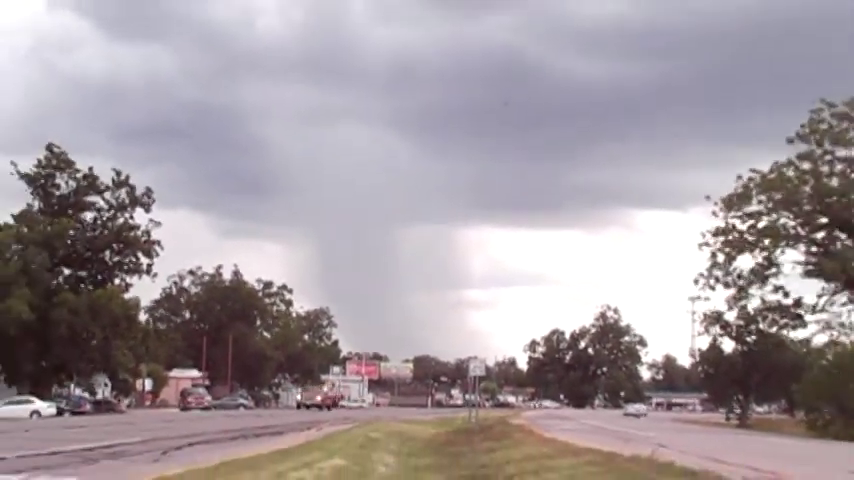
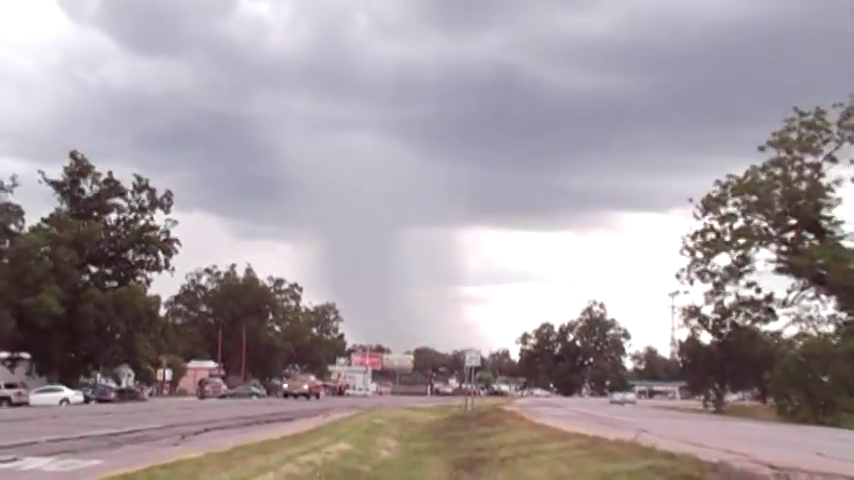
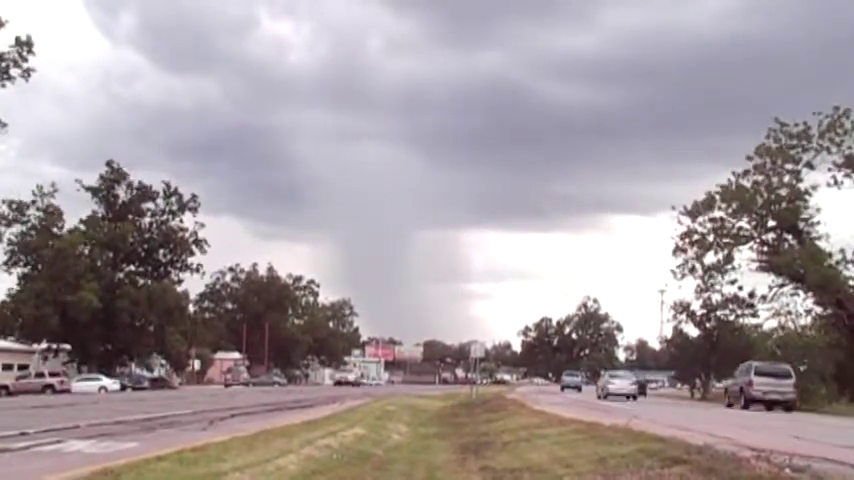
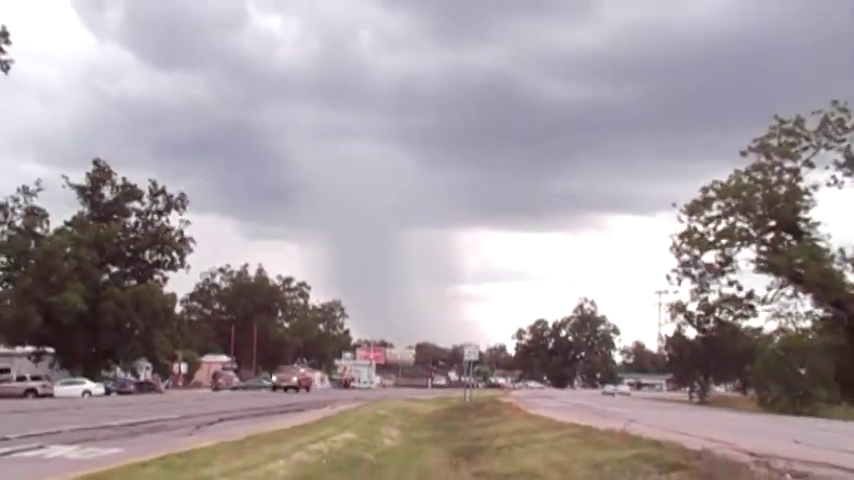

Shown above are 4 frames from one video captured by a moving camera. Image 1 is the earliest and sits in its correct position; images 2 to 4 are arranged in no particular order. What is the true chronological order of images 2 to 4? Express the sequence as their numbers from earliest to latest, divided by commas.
2, 4, 3
